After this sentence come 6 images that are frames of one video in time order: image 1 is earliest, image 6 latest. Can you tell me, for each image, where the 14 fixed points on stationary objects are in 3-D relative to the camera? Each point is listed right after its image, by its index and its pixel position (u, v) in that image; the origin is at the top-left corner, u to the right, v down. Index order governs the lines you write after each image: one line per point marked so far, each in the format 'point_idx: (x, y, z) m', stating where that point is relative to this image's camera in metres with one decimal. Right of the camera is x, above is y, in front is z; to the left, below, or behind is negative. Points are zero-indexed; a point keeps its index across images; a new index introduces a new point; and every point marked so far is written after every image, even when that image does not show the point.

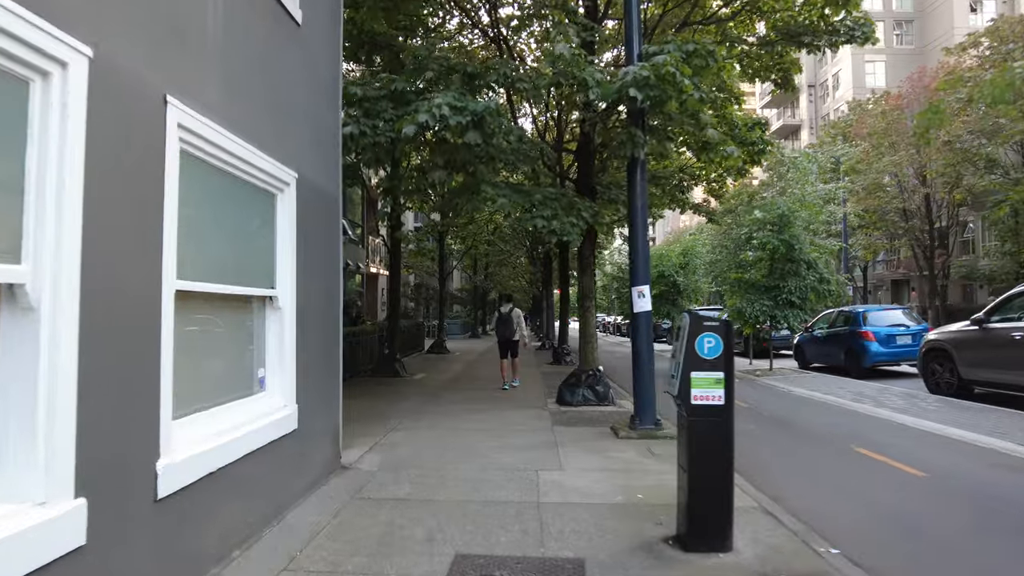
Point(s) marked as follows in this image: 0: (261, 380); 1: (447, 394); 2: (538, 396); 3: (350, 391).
0: (-2.0, -0.7, +5.1) m
1: (-1.3, -2.1, +12.9) m
2: (+0.5, -2.0, +12.1) m
3: (-3.2, -2.1, +12.9) m
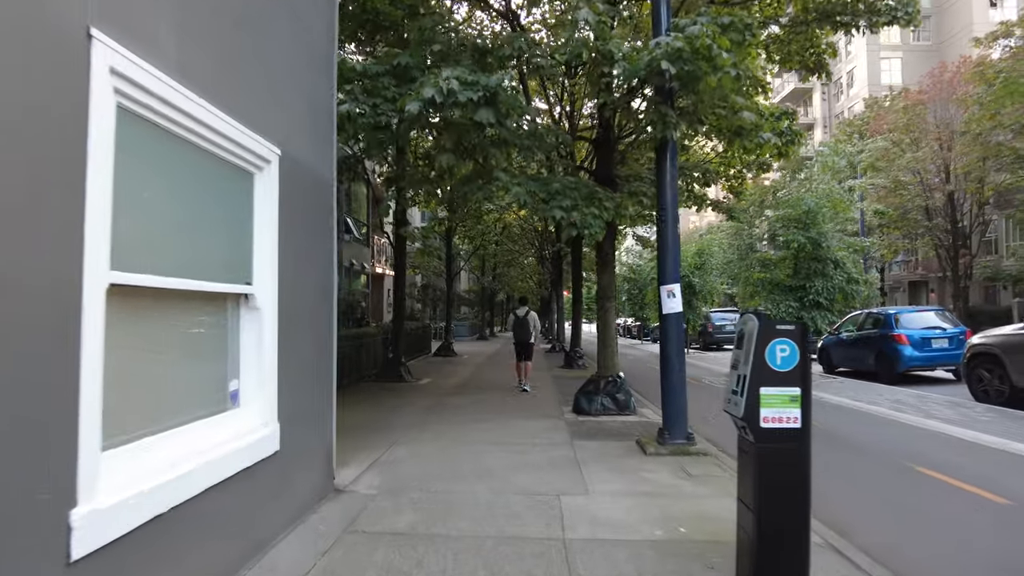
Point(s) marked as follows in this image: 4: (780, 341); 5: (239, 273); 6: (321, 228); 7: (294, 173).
0: (-1.8, -0.7, +4.3) m
1: (-1.0, -2.1, +12.1) m
2: (+0.7, -2.0, +11.3) m
3: (-2.9, -2.1, +12.1) m
4: (+1.5, -0.3, +3.6) m
5: (-1.8, +0.1, +4.3) m
6: (-1.7, +0.5, +5.7) m
7: (-1.7, +0.9, +5.1) m
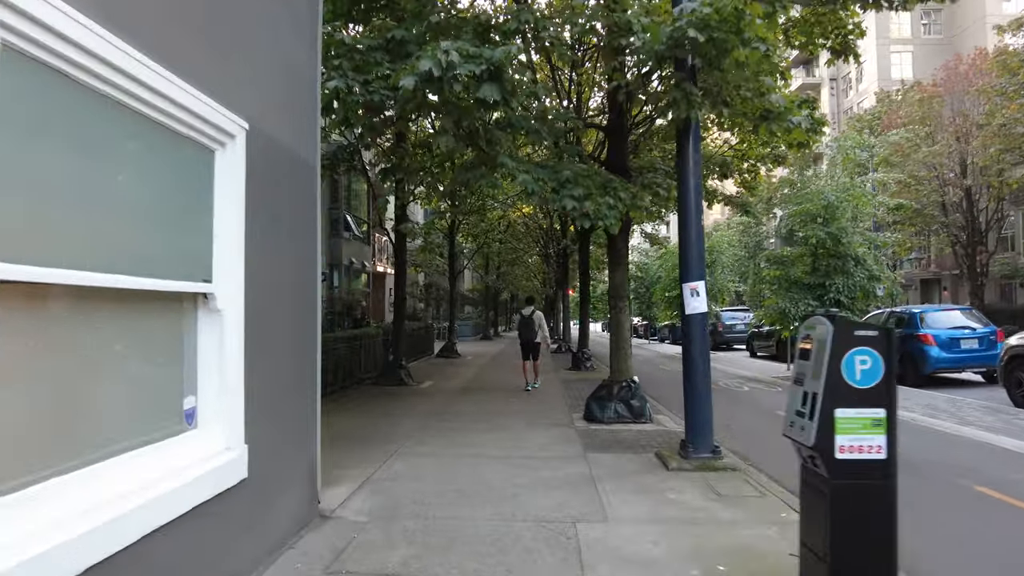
0: (-1.8, -0.7, +3.6) m
1: (-0.9, -2.1, +11.4) m
2: (+0.8, -2.0, +10.6) m
3: (-2.8, -2.0, +11.4) m
4: (+1.5, -0.3, +2.8) m
5: (-1.8, +0.1, +3.6) m
6: (-1.6, +0.5, +5.0) m
7: (-1.7, +0.9, +4.4) m
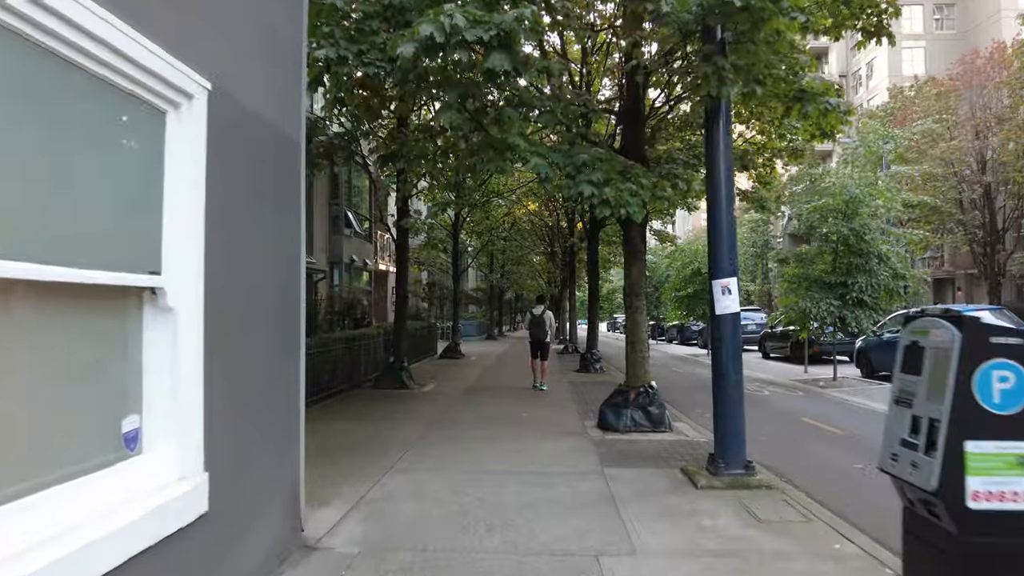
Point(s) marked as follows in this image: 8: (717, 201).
0: (-1.7, -0.7, +2.9) m
1: (-0.8, -2.0, +10.7) m
2: (+0.9, -1.9, +9.9) m
3: (-2.7, -2.0, +10.8) m
4: (+1.6, -0.2, +2.1) m
5: (-1.7, +0.1, +3.0) m
6: (-1.5, +0.6, +4.3) m
7: (-1.6, +0.9, +3.8) m
8: (+2.0, +0.8, +6.4) m
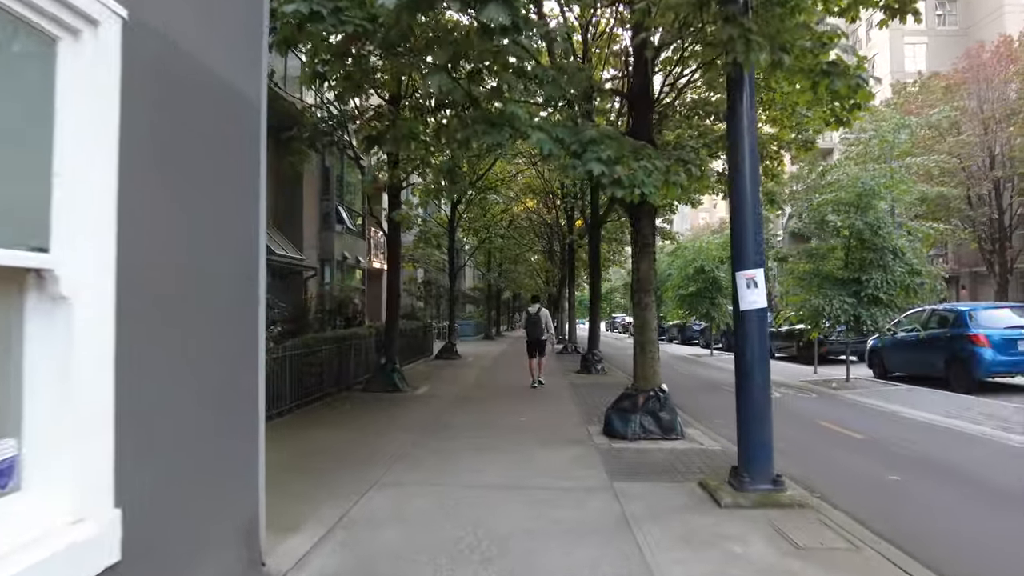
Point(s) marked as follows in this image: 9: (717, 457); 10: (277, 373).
0: (-1.7, -0.6, +2.2) m
1: (-0.8, -2.0, +10.0) m
2: (+0.9, -1.9, +9.2) m
3: (-2.7, -1.9, +10.1) m
4: (+1.6, -0.2, +1.4) m
5: (-1.7, +0.2, +2.3) m
6: (-1.5, +0.6, +3.6) m
7: (-1.6, +1.0, +3.1) m
8: (+2.0, +0.9, +5.7) m
9: (+2.3, -1.9, +7.2) m
10: (-3.5, -1.3, +9.9) m
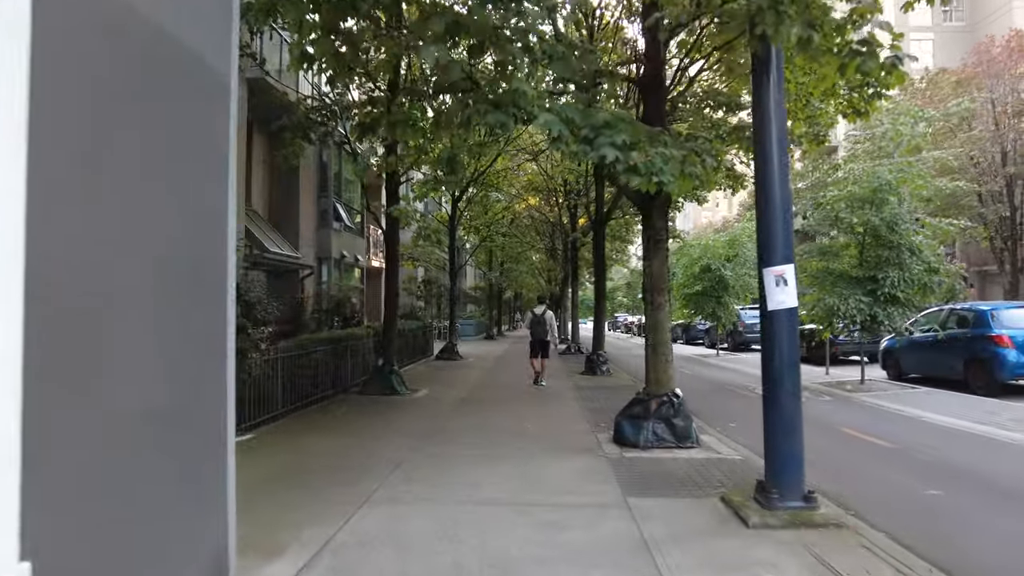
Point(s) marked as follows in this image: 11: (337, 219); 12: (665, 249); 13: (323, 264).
0: (-1.7, -0.6, +1.7) m
1: (-0.8, -2.0, +9.5) m
2: (+1.0, -1.8, +8.7) m
3: (-2.7, -1.9, +9.6) m
4: (+1.6, -0.2, +0.9) m
5: (-1.6, +0.2, +1.8) m
6: (-1.5, +0.6, +3.1) m
7: (-1.5, +1.0, +2.6) m
8: (+2.0, +0.9, +5.2) m
9: (+2.3, -1.8, +6.7) m
10: (-3.5, -1.3, +9.4) m
11: (-5.3, +2.1, +19.9) m
12: (+1.8, +0.4, +7.9) m
13: (-5.5, +0.7, +19.2) m
